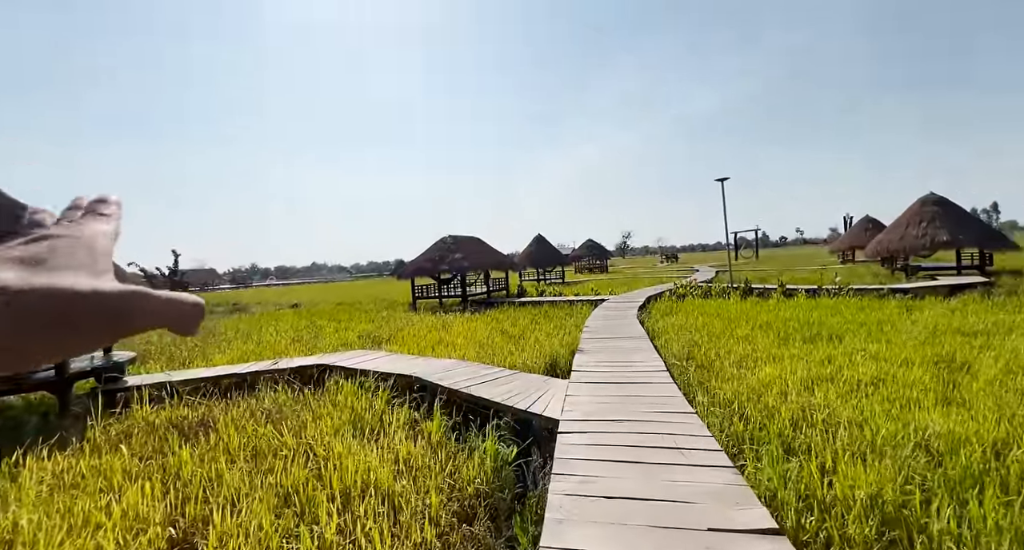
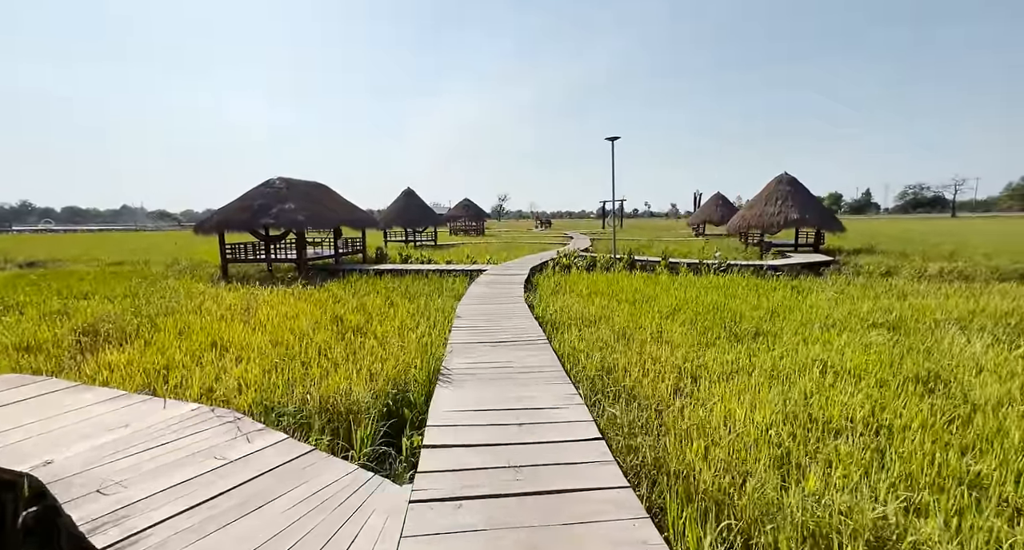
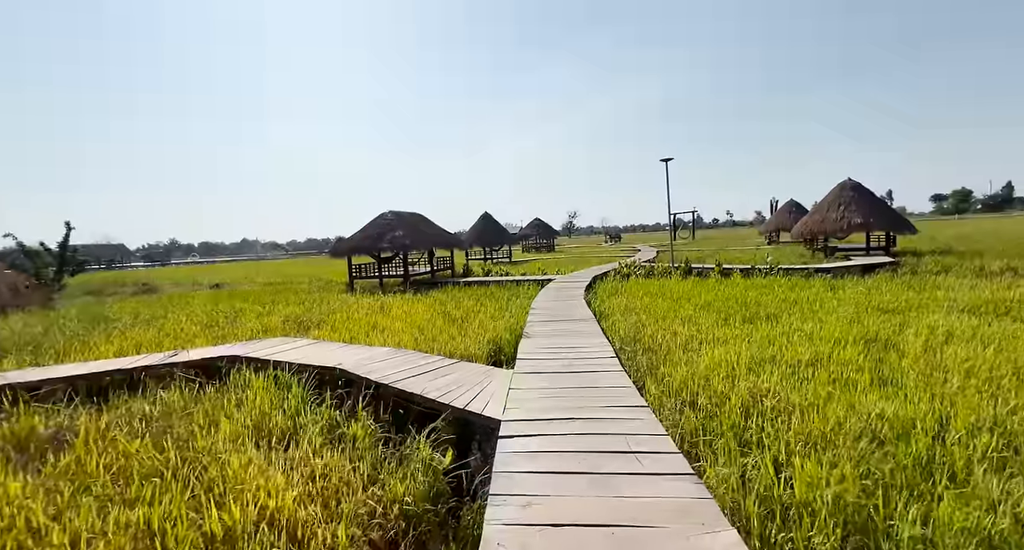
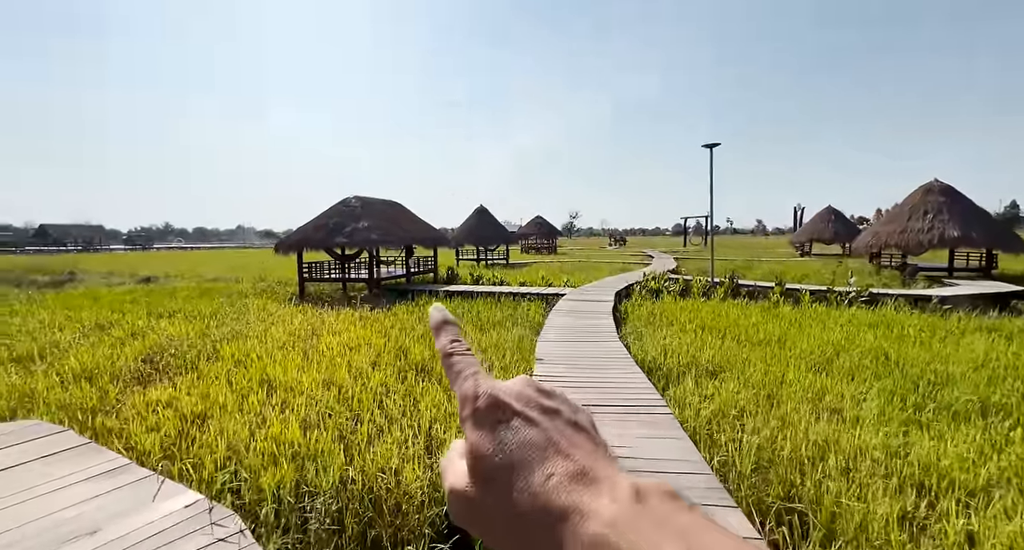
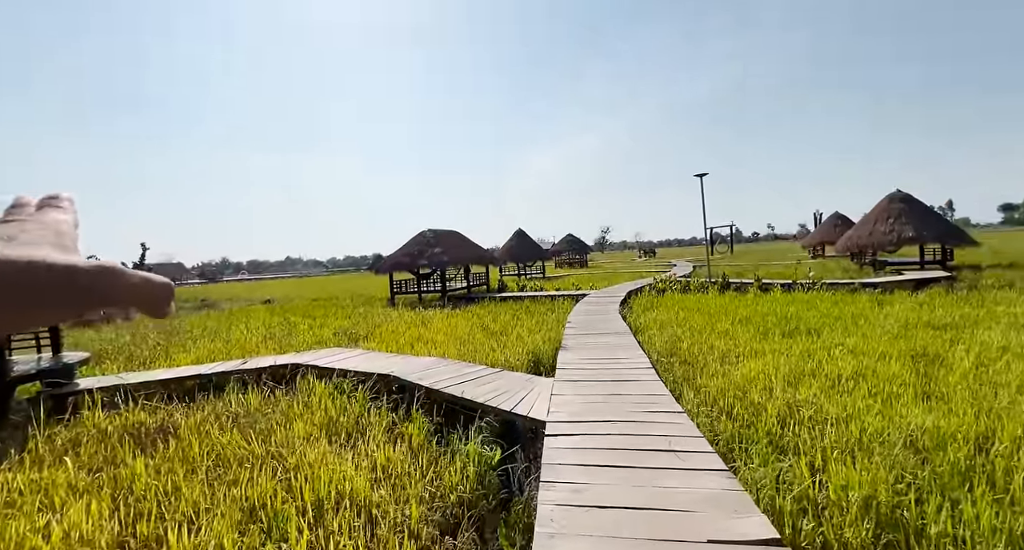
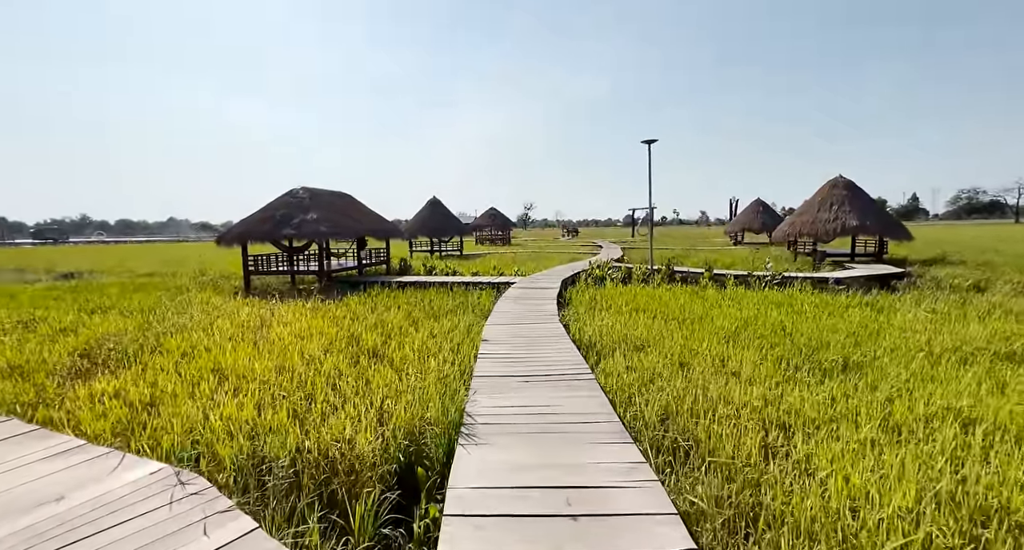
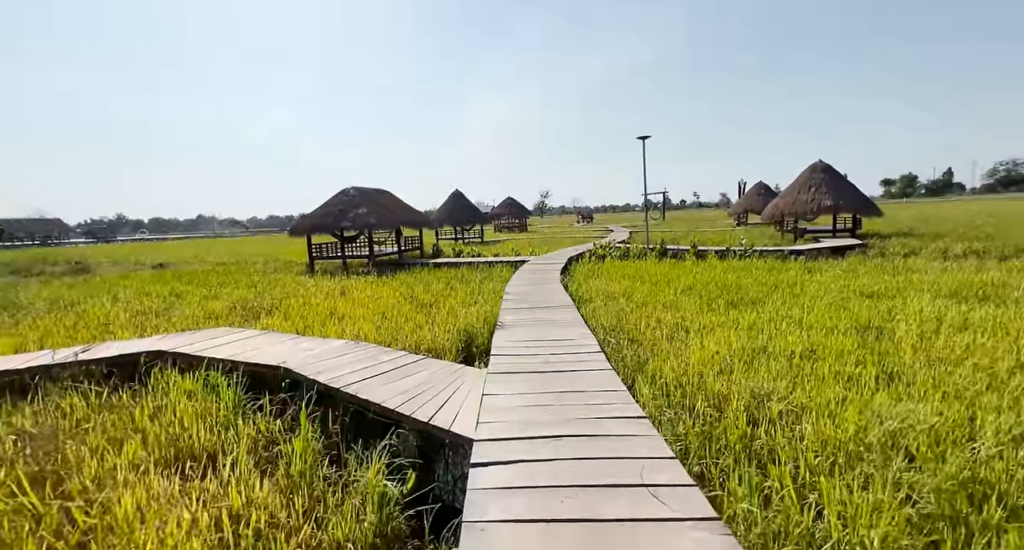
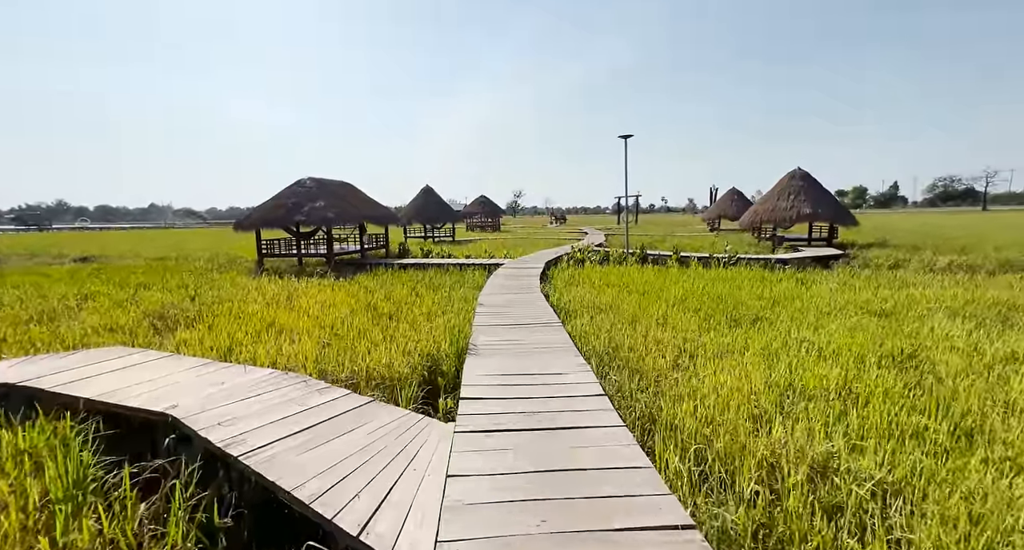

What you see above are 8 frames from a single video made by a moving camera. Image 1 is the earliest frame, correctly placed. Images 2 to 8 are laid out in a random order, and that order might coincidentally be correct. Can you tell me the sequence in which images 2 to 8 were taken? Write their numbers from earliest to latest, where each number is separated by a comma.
5, 3, 7, 8, 2, 6, 4
